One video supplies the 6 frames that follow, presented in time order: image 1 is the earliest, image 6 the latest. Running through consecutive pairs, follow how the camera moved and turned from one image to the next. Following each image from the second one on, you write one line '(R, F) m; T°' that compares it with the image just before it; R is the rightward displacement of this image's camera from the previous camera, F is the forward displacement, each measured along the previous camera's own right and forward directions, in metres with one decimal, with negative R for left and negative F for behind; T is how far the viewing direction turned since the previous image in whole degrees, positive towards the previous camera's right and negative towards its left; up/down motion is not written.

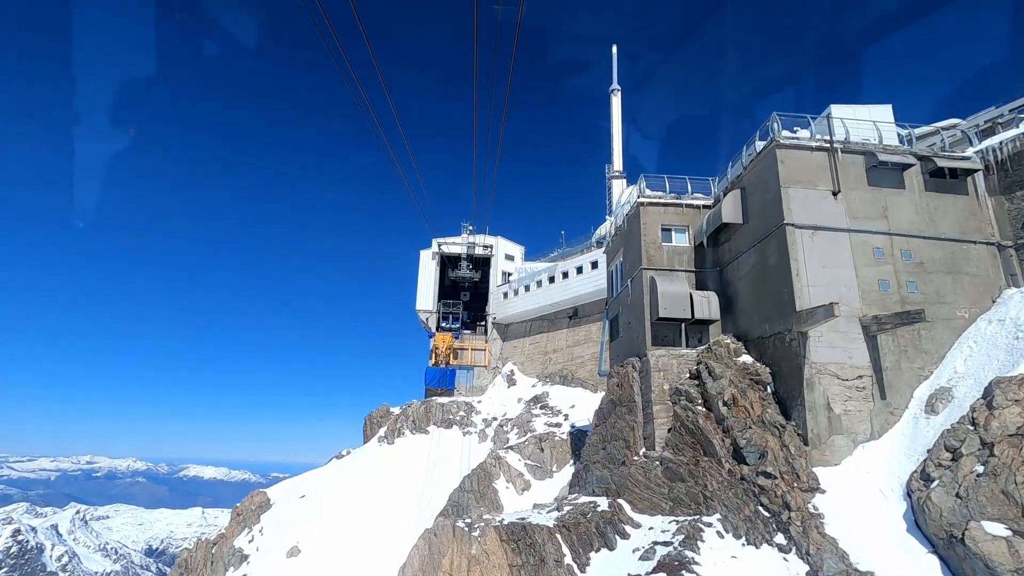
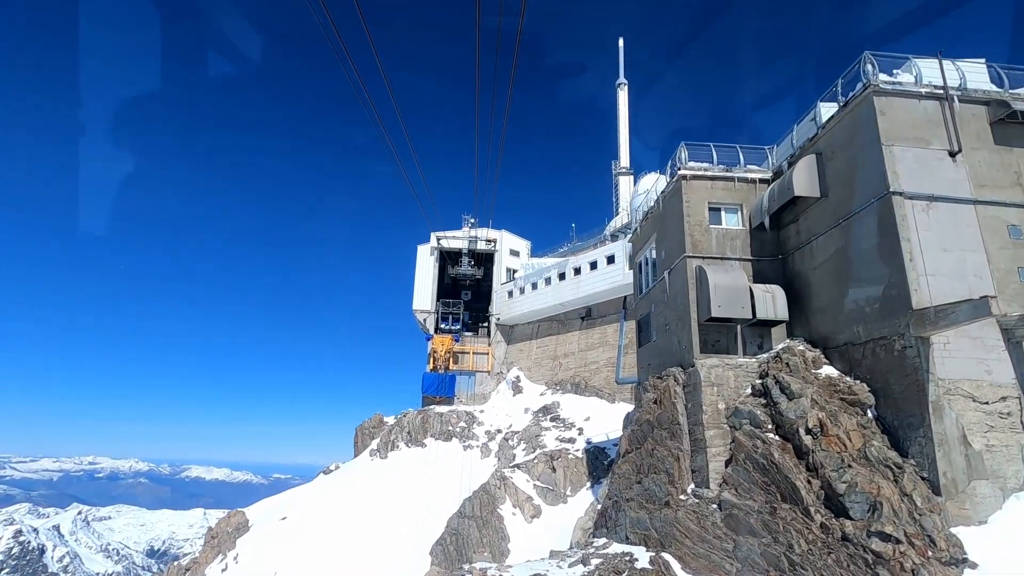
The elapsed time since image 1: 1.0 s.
(-0.3, +4.0) m; 0°
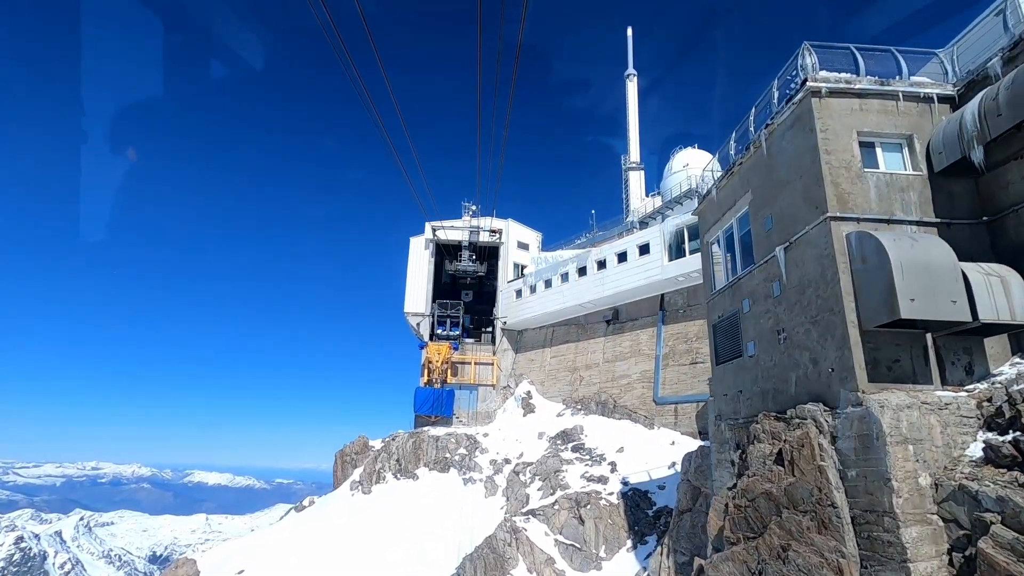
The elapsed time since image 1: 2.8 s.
(-0.5, +6.6) m; 0°
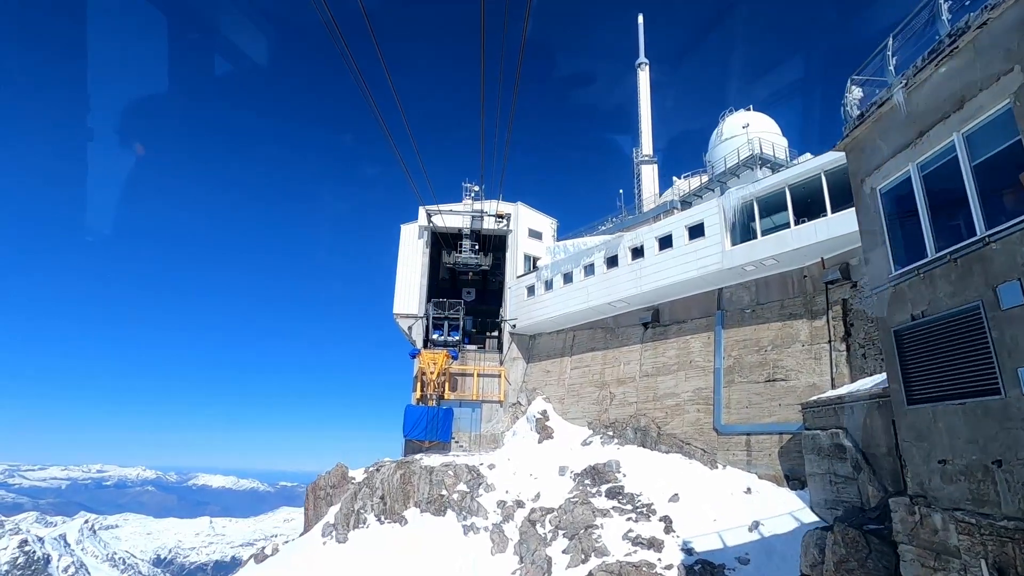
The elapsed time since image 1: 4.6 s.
(-0.5, +6.3) m; 0°
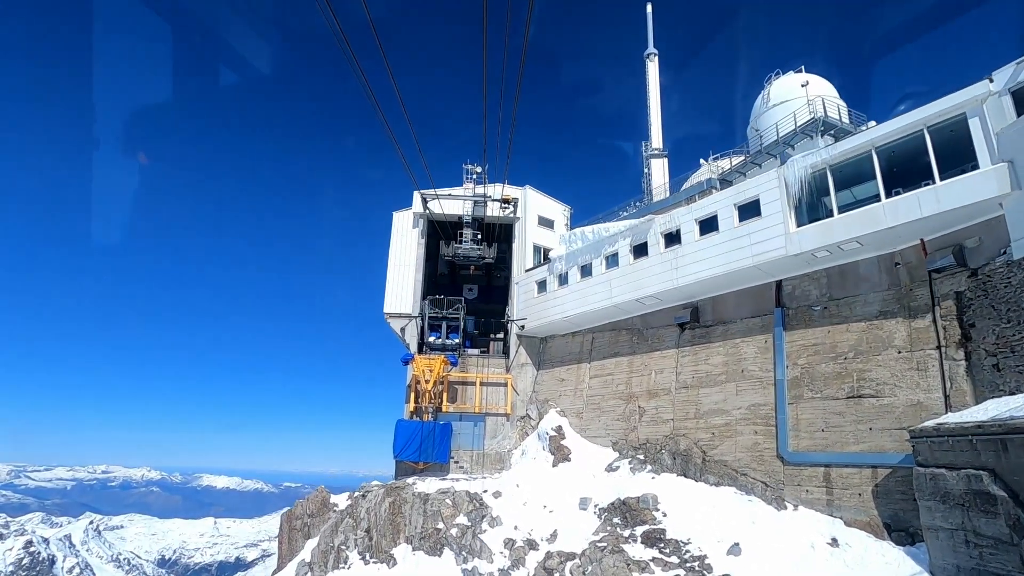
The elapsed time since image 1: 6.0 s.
(-0.3, +4.1) m; 0°
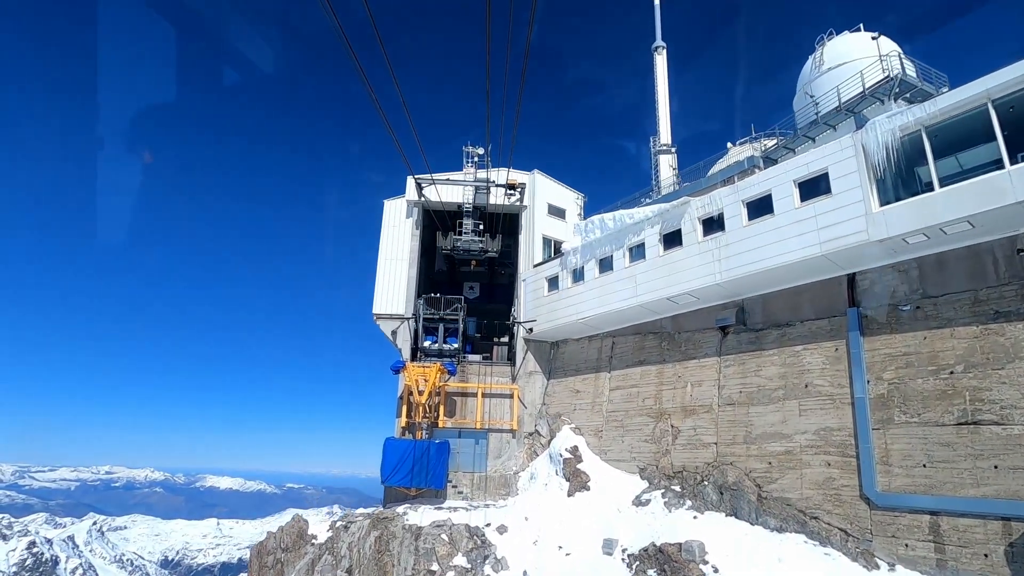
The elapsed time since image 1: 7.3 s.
(-0.2, +3.4) m; 0°
